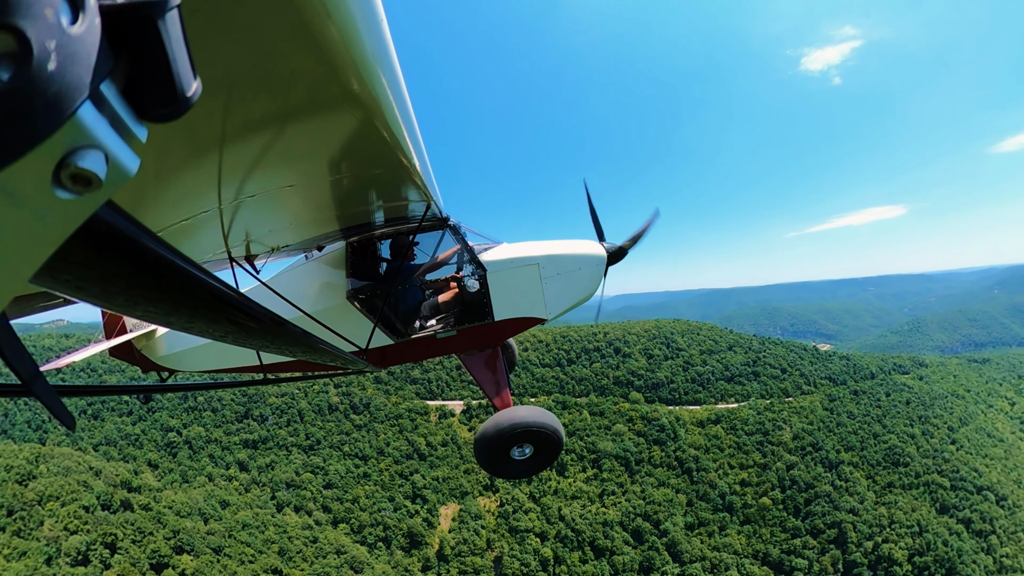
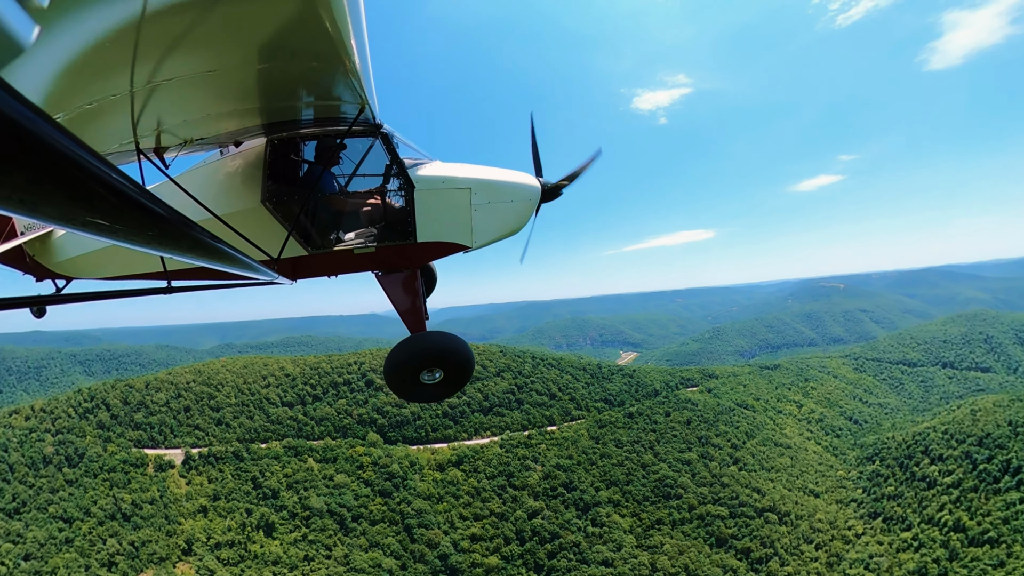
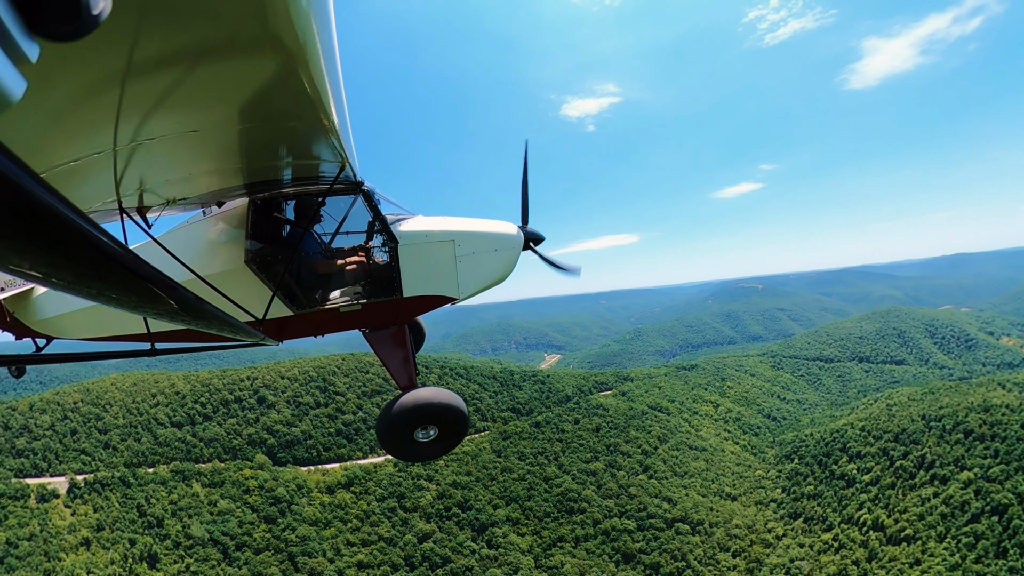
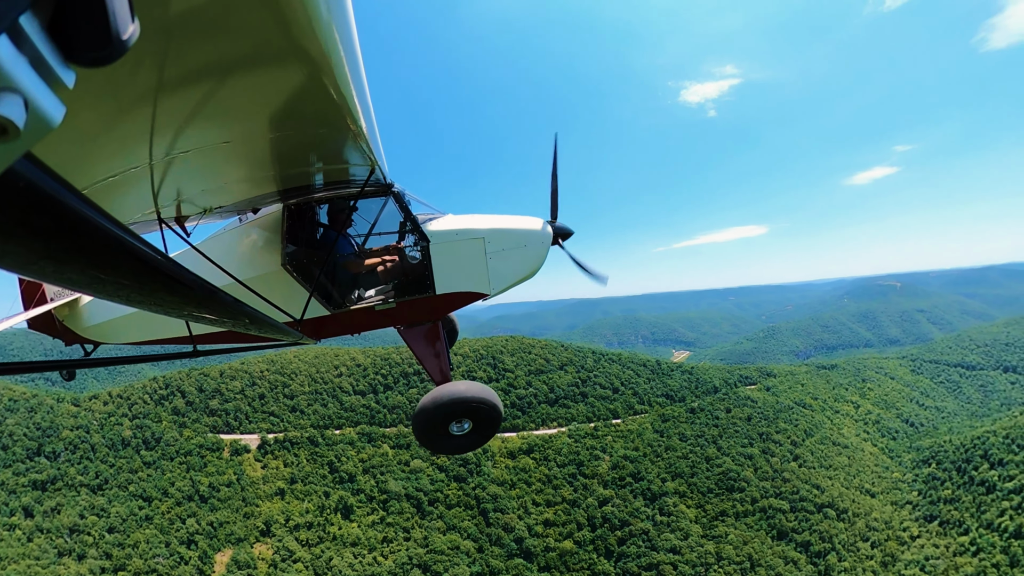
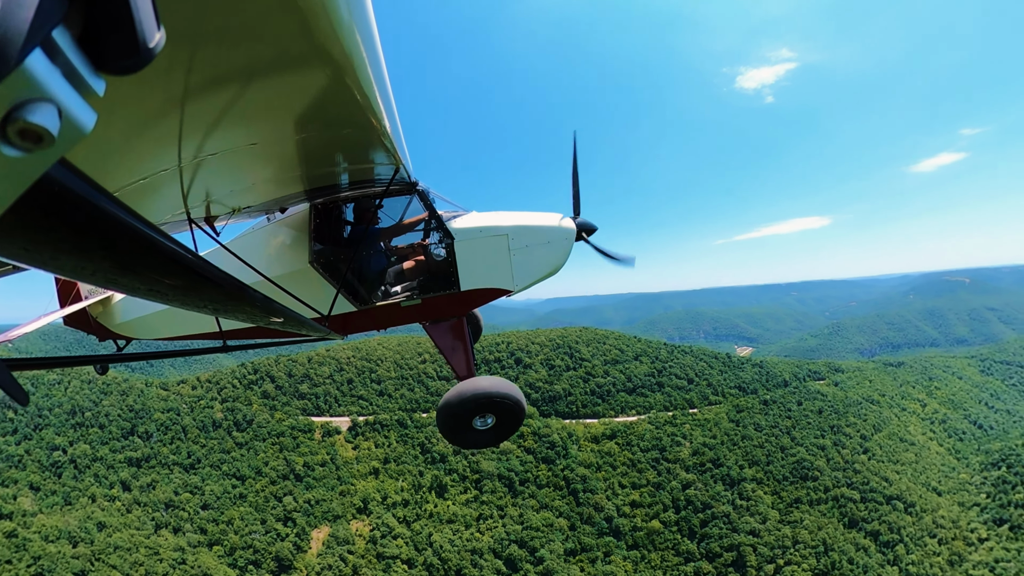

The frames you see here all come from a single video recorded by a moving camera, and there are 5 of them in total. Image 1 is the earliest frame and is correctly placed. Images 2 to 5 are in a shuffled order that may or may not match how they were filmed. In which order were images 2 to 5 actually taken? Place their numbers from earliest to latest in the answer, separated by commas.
5, 4, 2, 3
